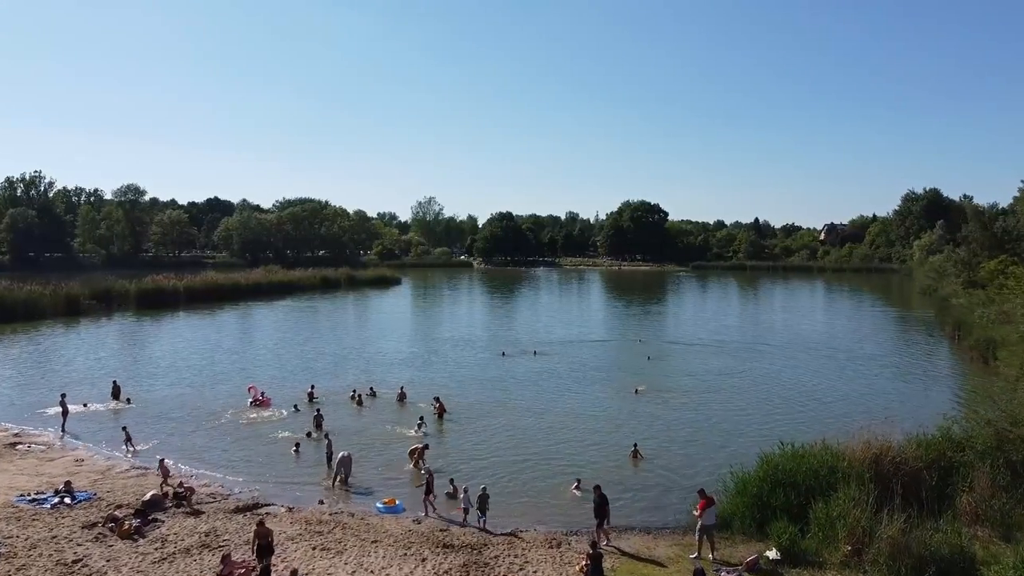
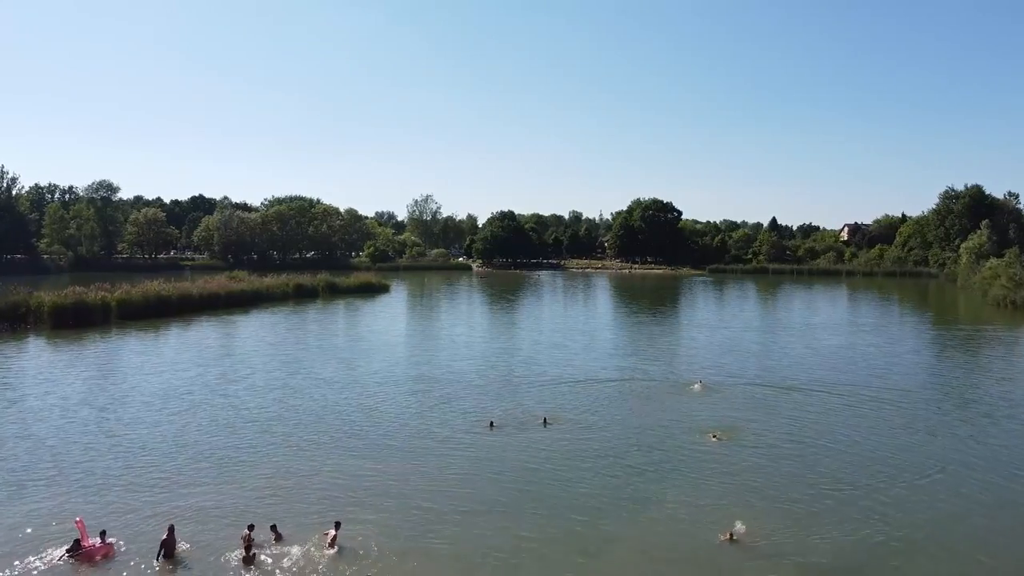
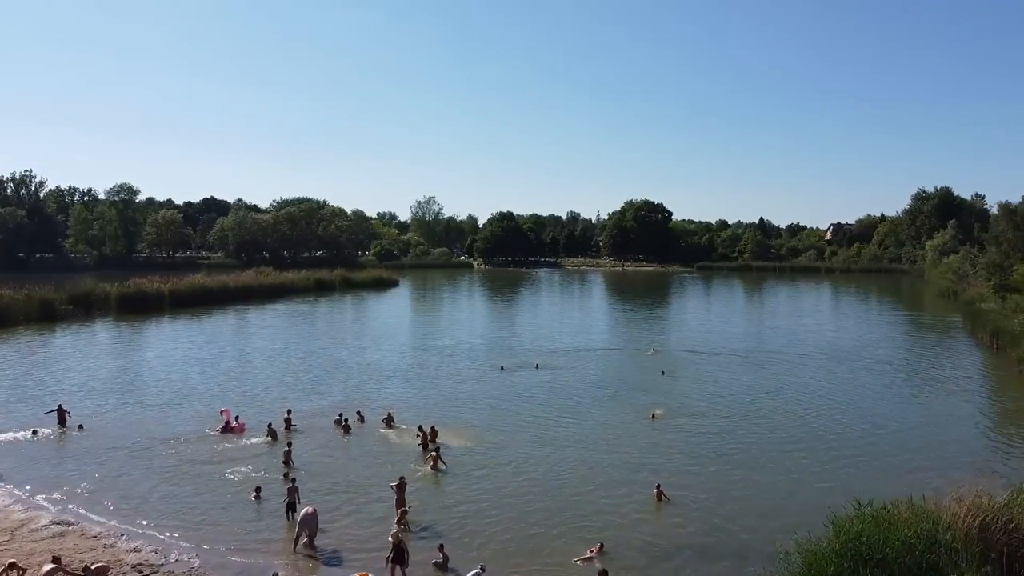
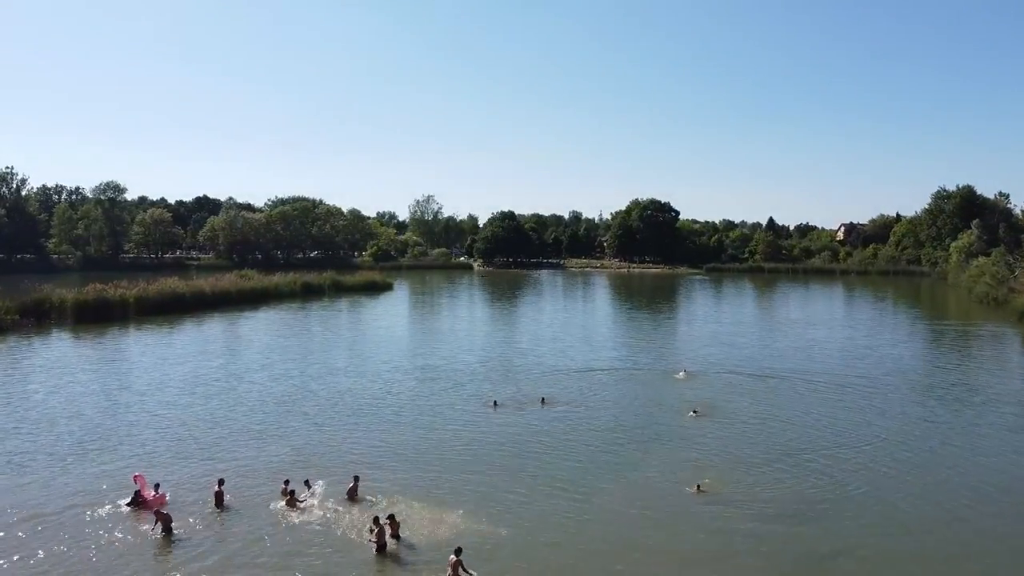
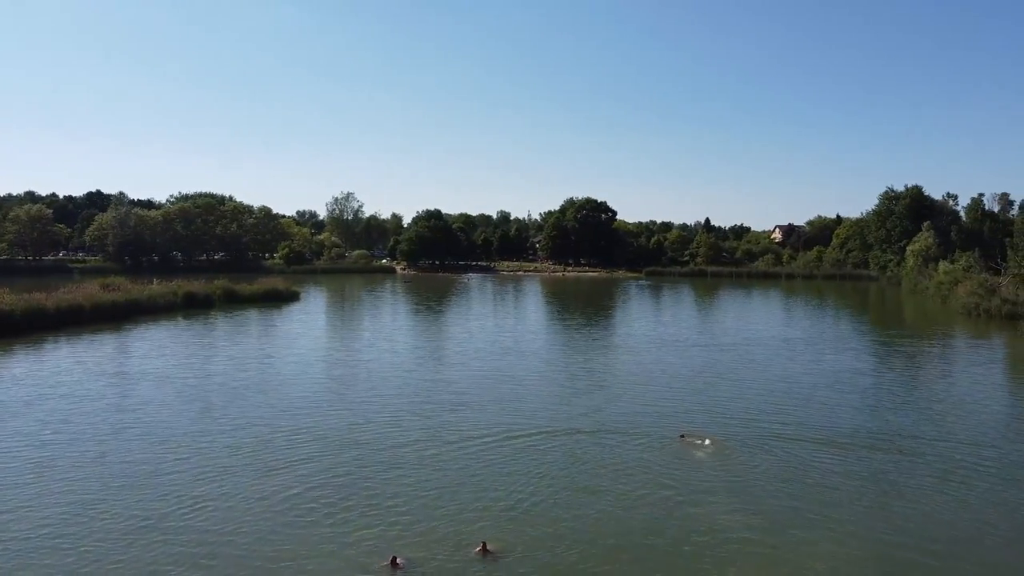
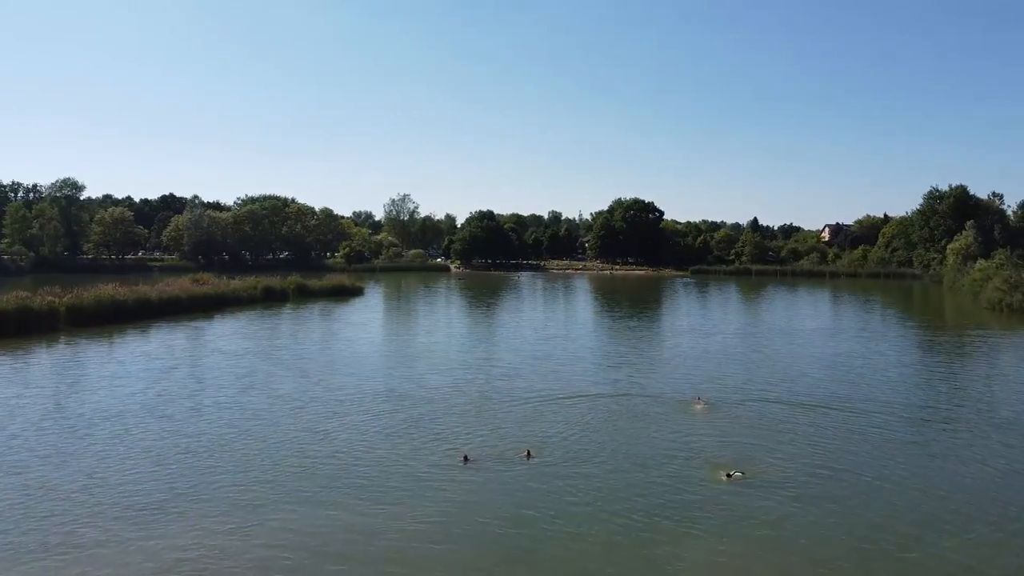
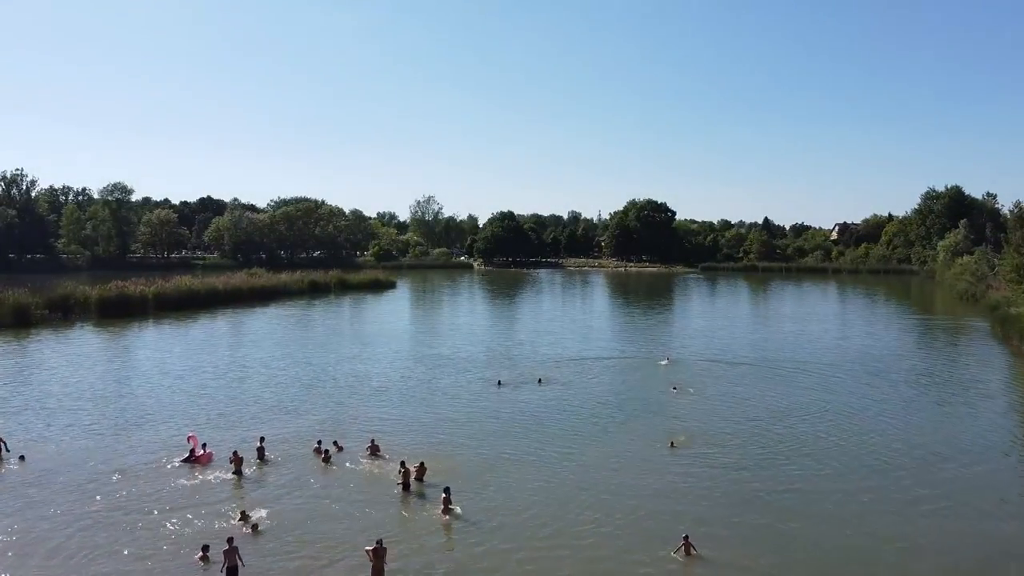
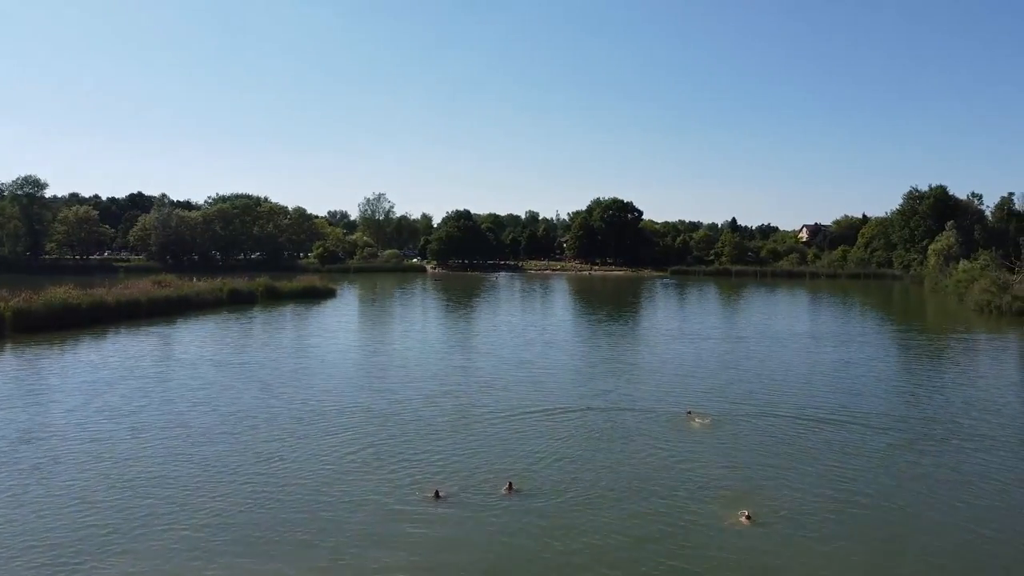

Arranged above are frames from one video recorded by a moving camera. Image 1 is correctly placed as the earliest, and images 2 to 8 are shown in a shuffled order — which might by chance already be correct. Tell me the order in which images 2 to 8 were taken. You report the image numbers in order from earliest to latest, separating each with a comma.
3, 7, 4, 2, 6, 8, 5
